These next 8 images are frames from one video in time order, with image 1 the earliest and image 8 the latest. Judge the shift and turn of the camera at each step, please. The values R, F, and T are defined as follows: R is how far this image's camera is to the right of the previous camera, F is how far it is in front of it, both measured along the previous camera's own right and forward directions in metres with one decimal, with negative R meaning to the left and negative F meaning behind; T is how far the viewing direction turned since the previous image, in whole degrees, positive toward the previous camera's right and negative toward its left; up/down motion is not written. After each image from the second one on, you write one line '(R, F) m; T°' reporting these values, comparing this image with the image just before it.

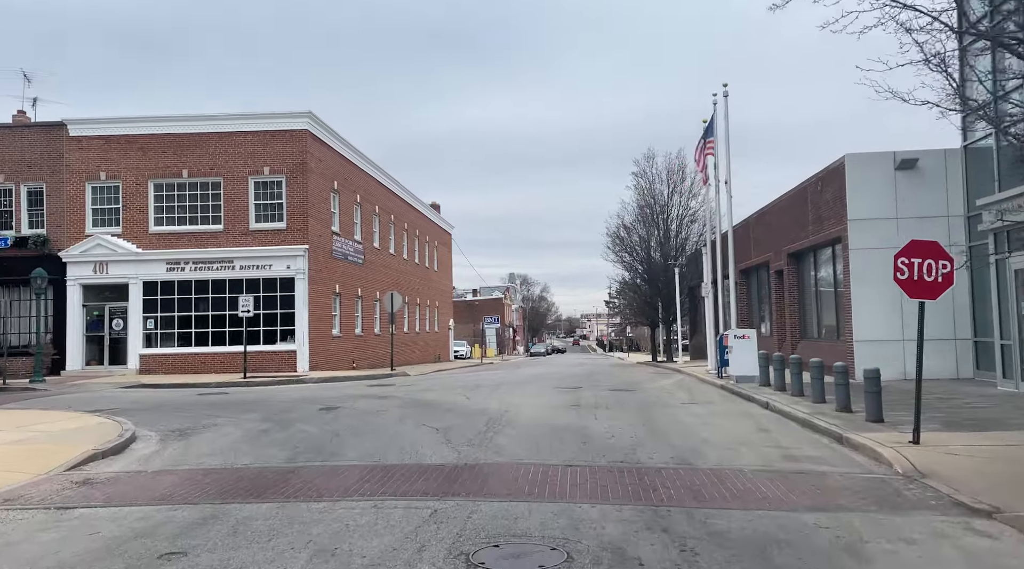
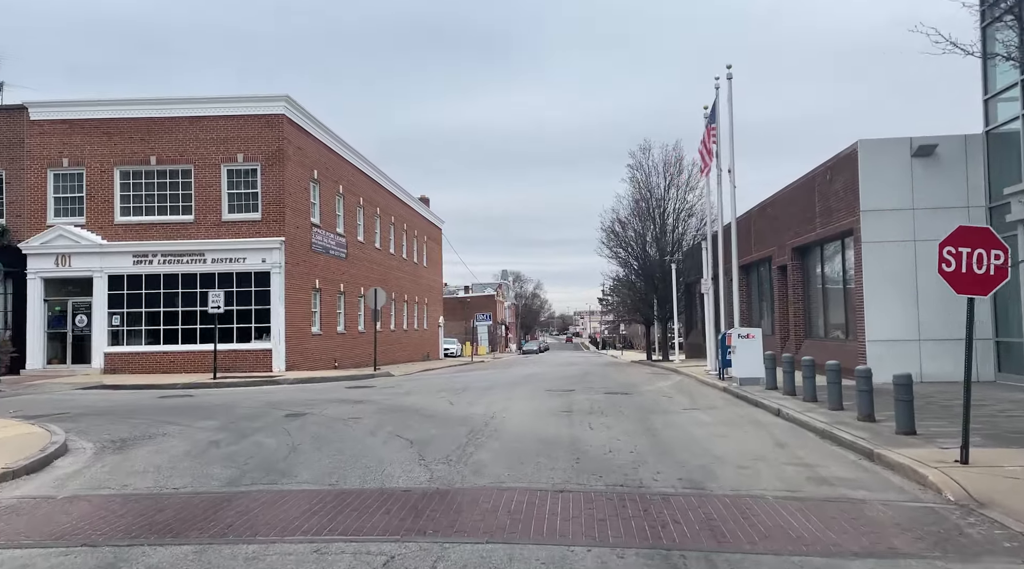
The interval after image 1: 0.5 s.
(+0.1, +1.4) m; +1°
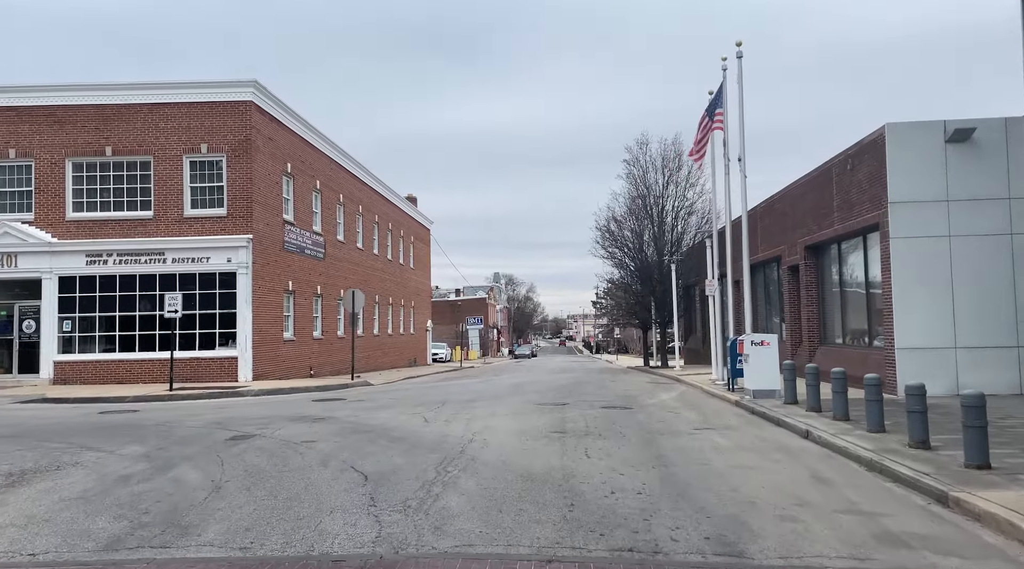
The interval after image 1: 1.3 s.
(+0.2, +1.9) m; 0°
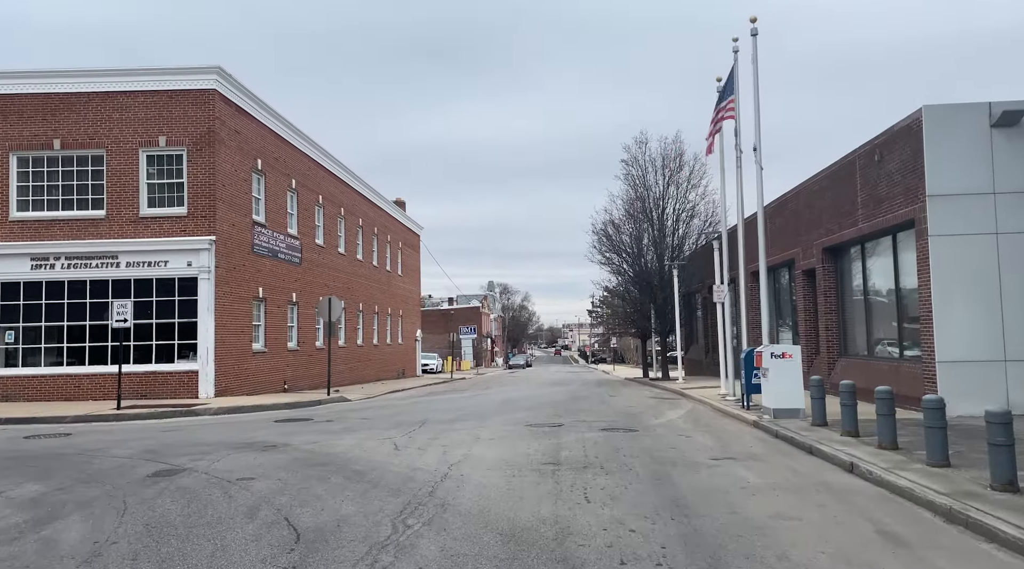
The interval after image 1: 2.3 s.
(+0.2, +1.9) m; 0°
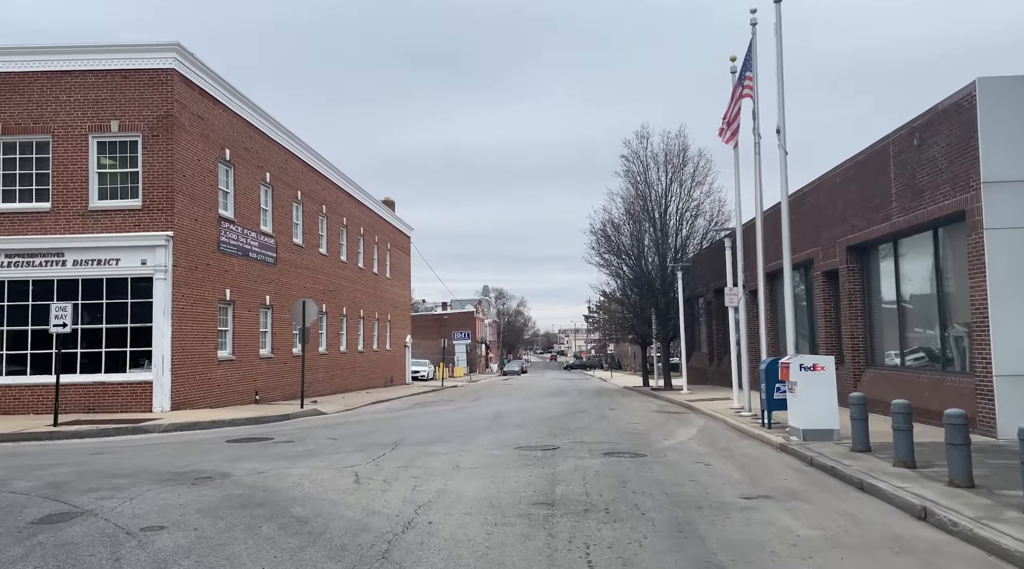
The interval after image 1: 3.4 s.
(+0.1, +1.9) m; 0°
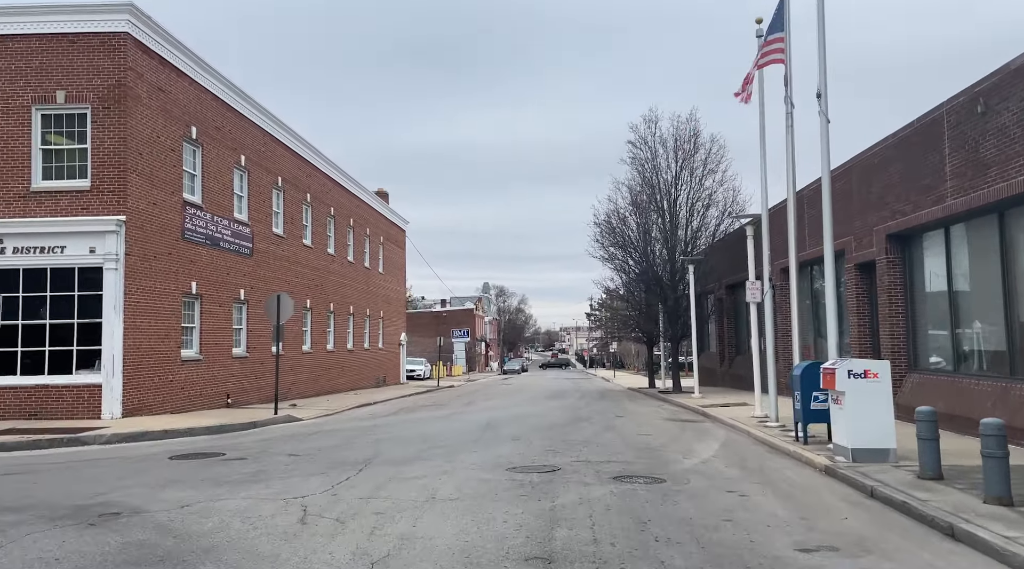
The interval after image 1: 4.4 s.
(+0.1, +2.0) m; 0°
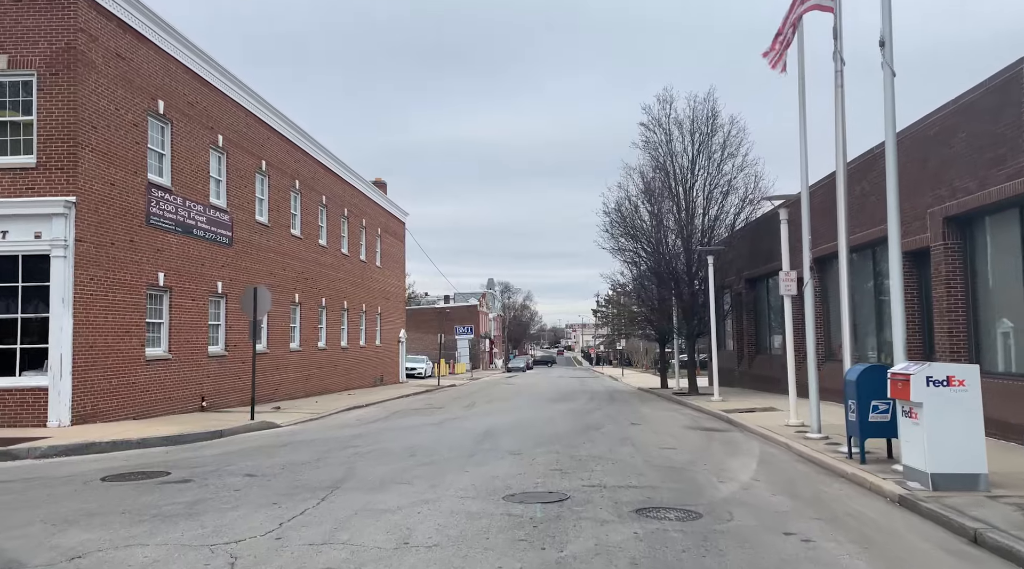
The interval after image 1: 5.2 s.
(+0.1, +1.9) m; 0°
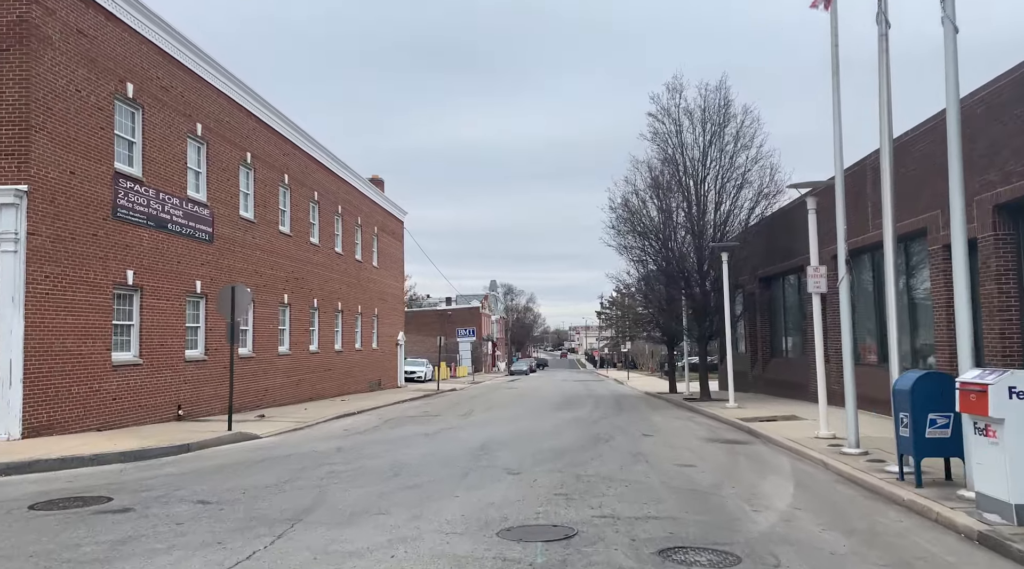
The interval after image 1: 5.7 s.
(+0.1, +1.4) m; 0°
